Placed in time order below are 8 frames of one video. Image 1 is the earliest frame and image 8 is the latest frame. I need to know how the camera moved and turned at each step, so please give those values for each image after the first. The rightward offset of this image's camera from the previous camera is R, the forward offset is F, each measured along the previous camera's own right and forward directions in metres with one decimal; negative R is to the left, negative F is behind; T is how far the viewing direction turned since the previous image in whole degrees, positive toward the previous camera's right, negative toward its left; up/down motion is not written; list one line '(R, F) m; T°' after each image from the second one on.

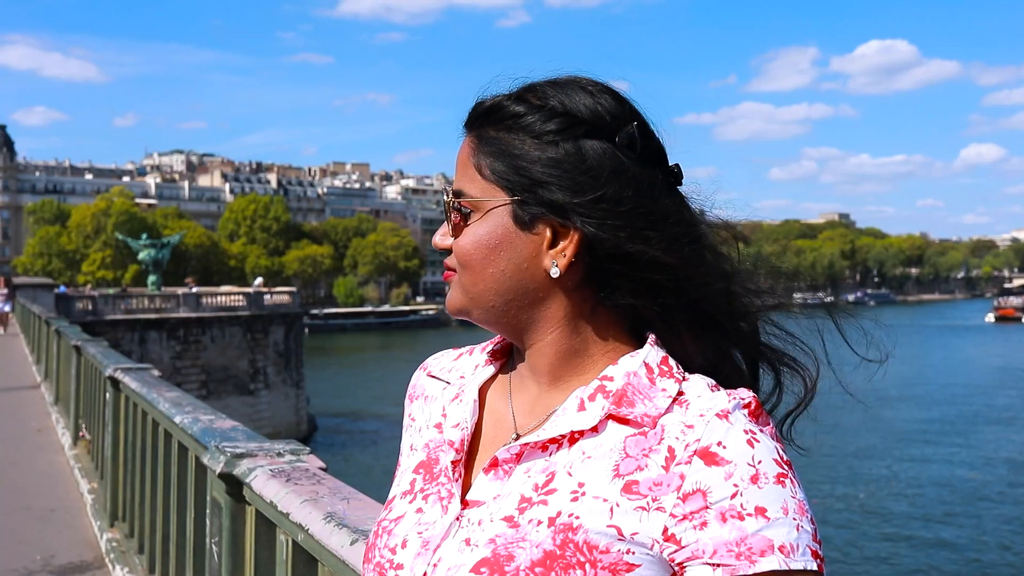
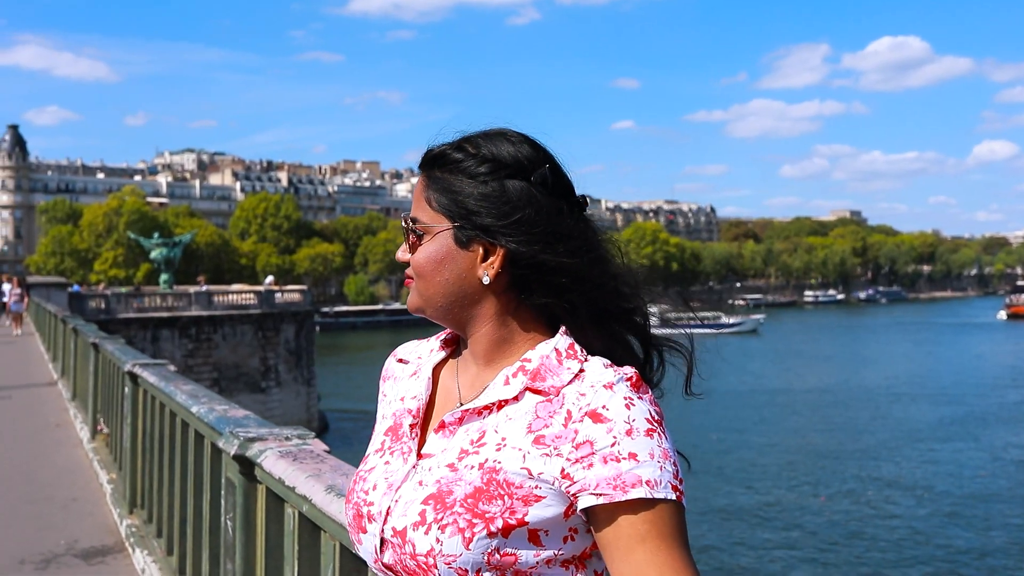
(+0.1, -0.2) m; -1°
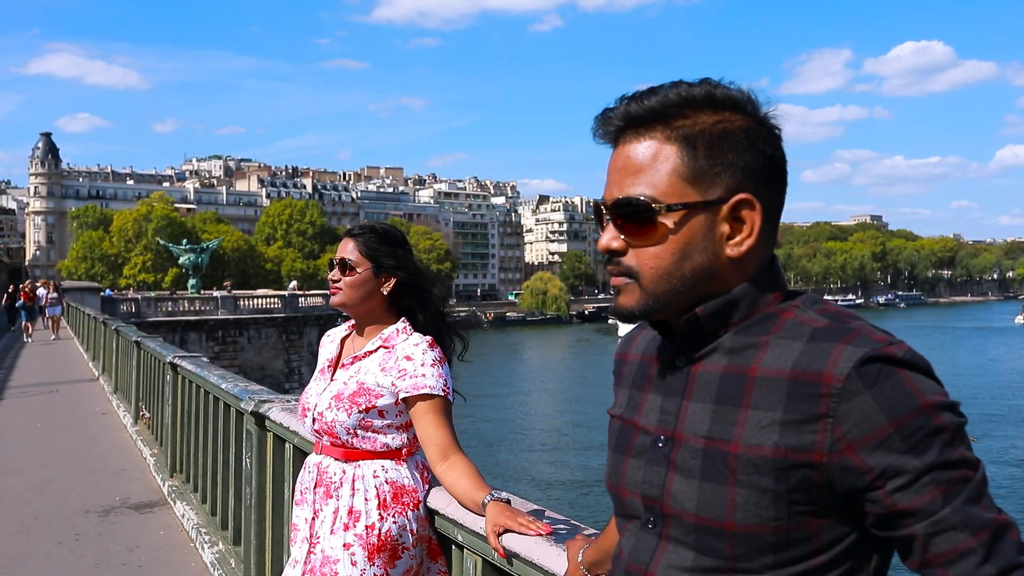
(+0.3, -1.1) m; -1°
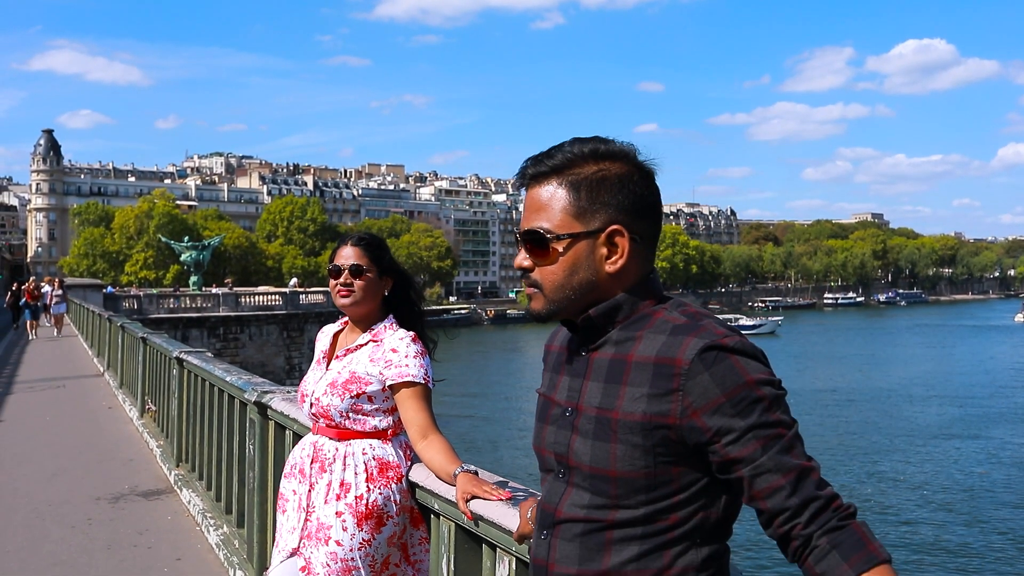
(+0.1, -0.3) m; 0°
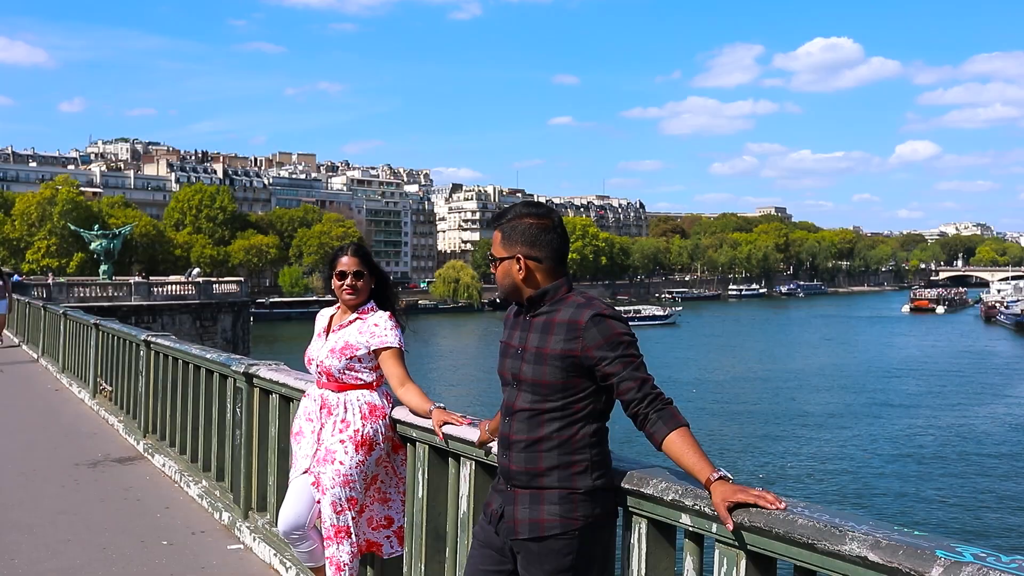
(-0.1, -1.0) m; +5°
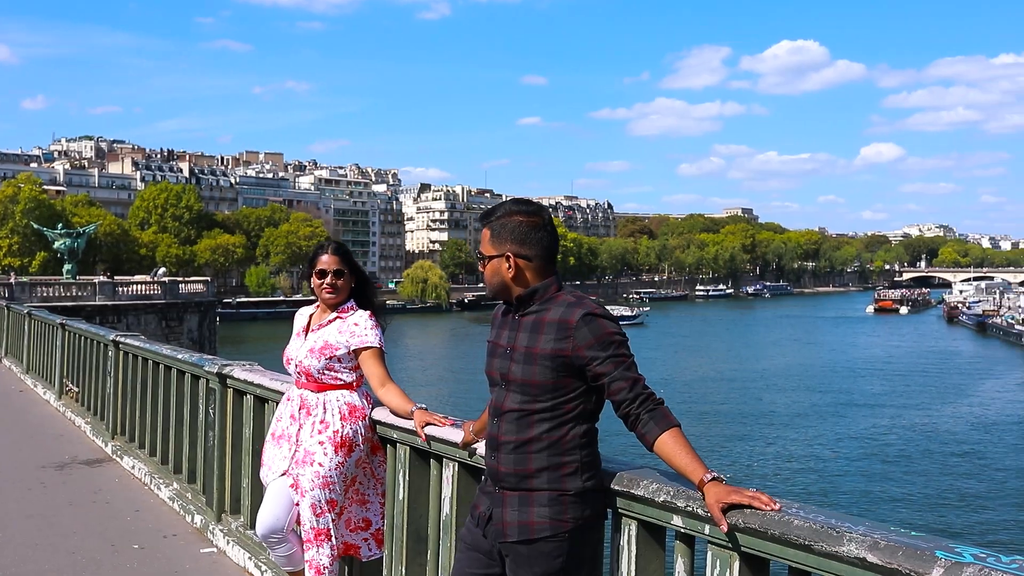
(0.0, 0.0) m; +2°
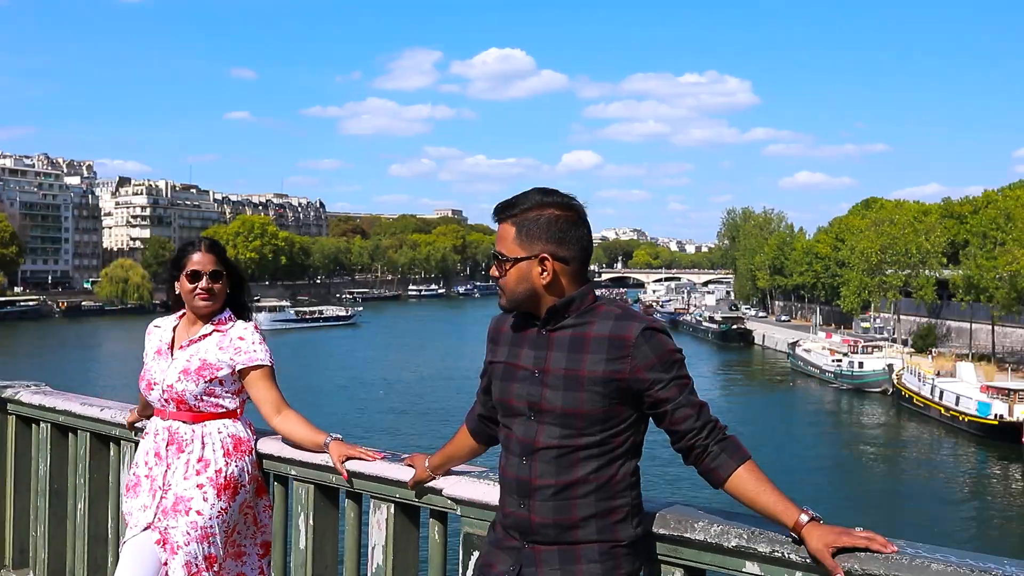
(-0.2, +0.4) m; +5°
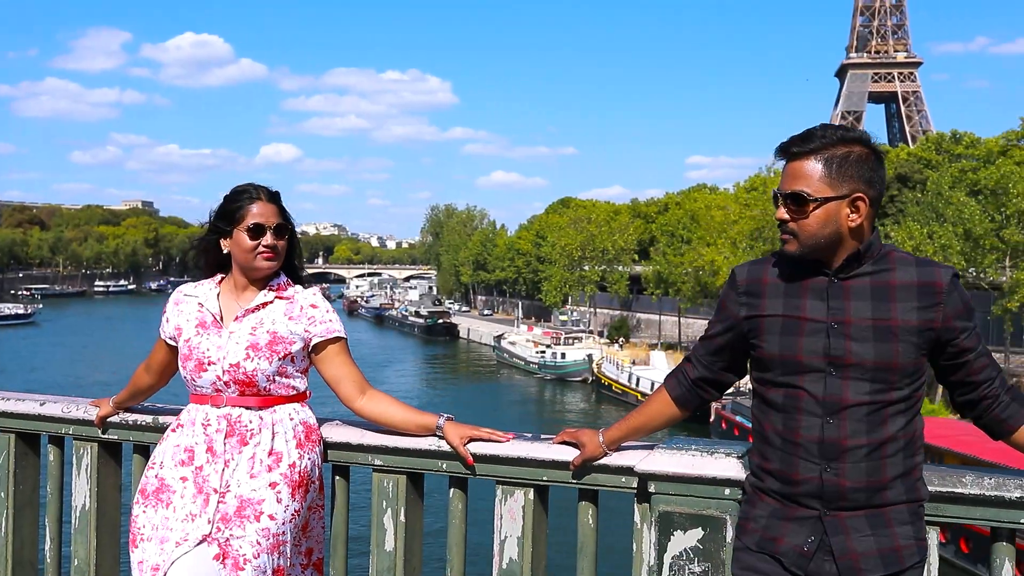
(+0.4, +0.7) m; -14°
